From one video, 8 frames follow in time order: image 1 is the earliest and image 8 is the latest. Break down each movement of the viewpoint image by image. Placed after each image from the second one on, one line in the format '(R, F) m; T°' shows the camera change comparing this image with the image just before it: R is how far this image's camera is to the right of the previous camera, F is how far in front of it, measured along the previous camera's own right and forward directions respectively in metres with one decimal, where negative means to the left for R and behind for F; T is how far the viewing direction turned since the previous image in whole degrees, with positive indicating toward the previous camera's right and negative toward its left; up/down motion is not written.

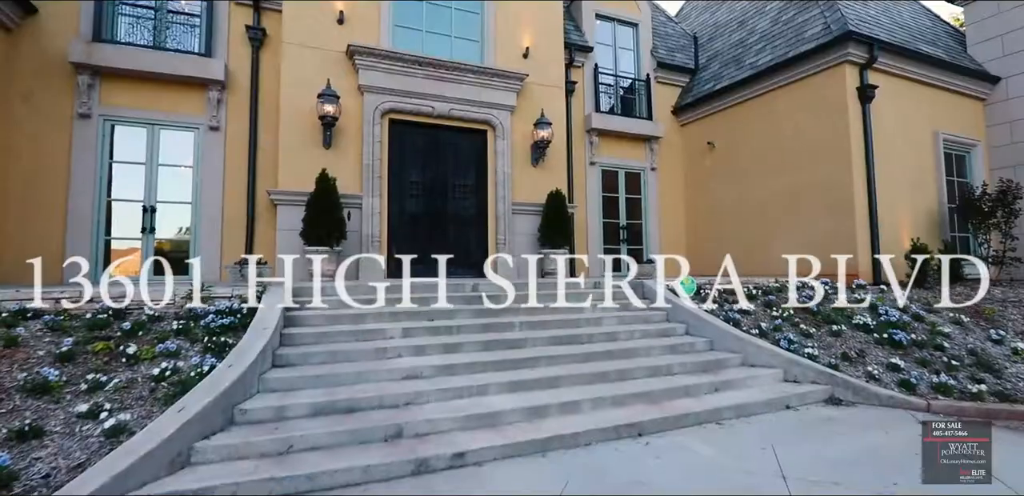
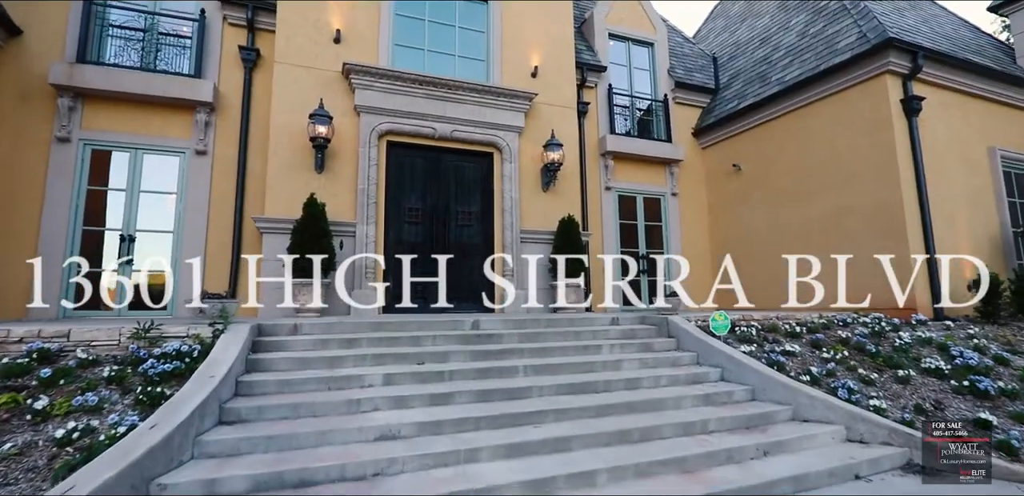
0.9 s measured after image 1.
(+0.1, +0.7) m; -2°
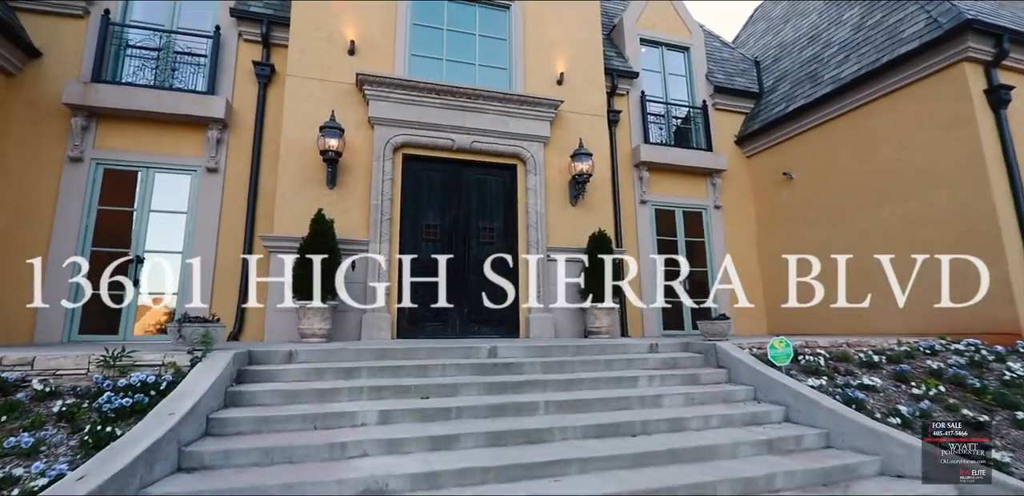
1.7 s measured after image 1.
(+0.1, +0.6) m; -4°
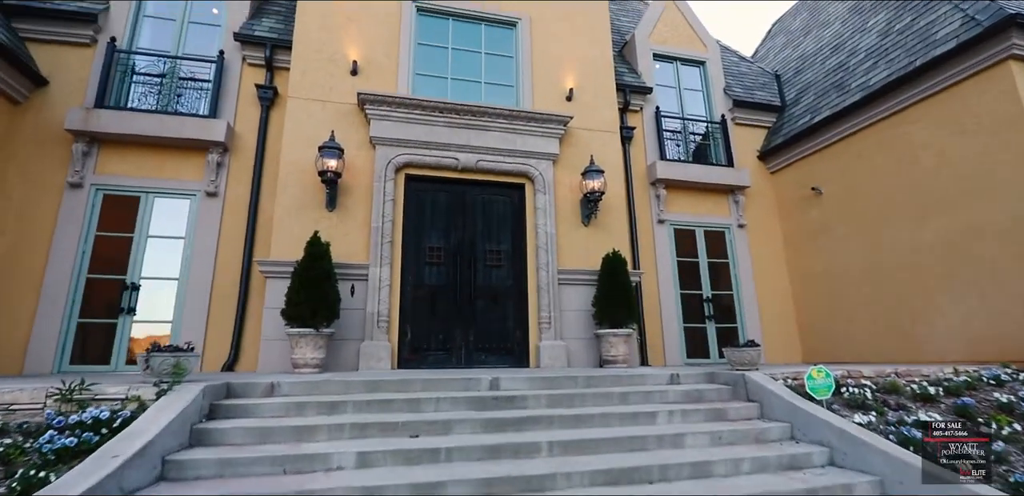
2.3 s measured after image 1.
(+0.2, +0.4) m; -3°
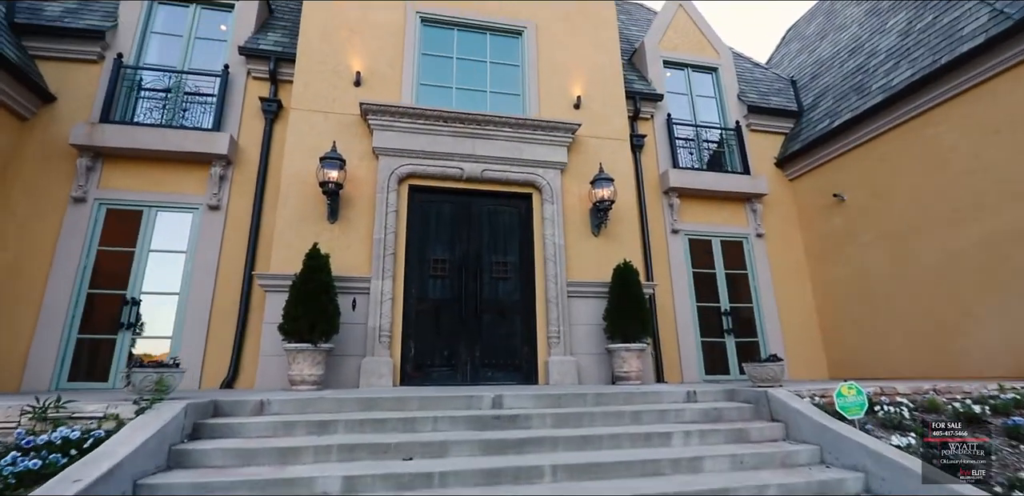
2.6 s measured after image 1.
(+0.1, +0.2) m; -2°
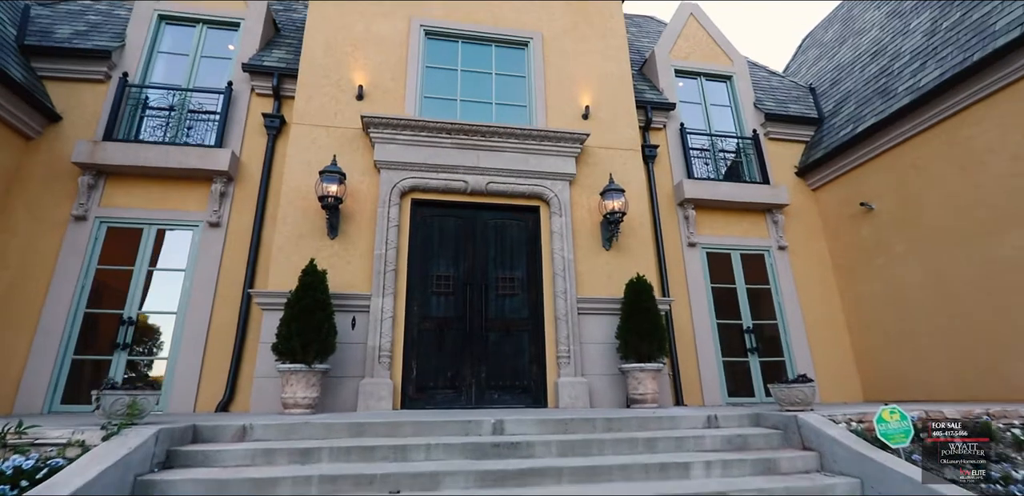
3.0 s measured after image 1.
(+0.1, +0.3) m; -2°
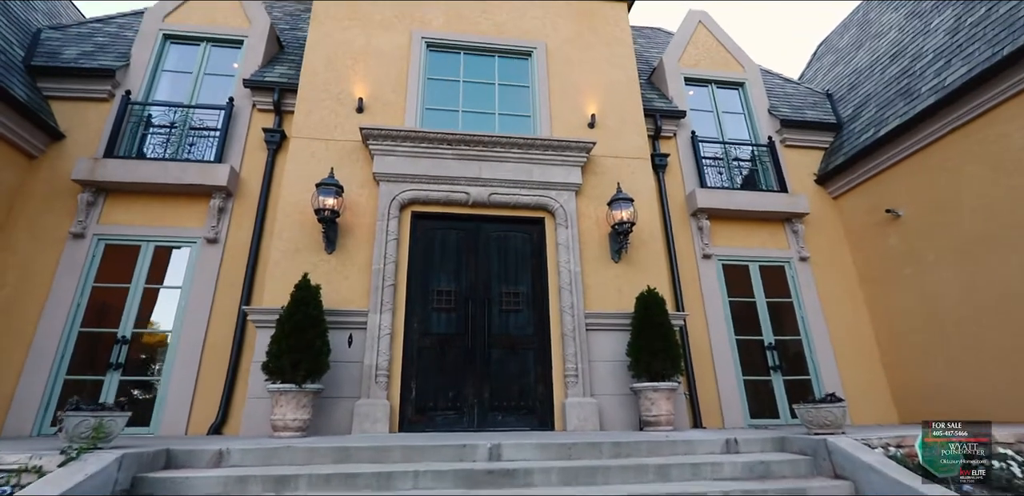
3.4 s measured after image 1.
(+0.1, +0.3) m; -2°
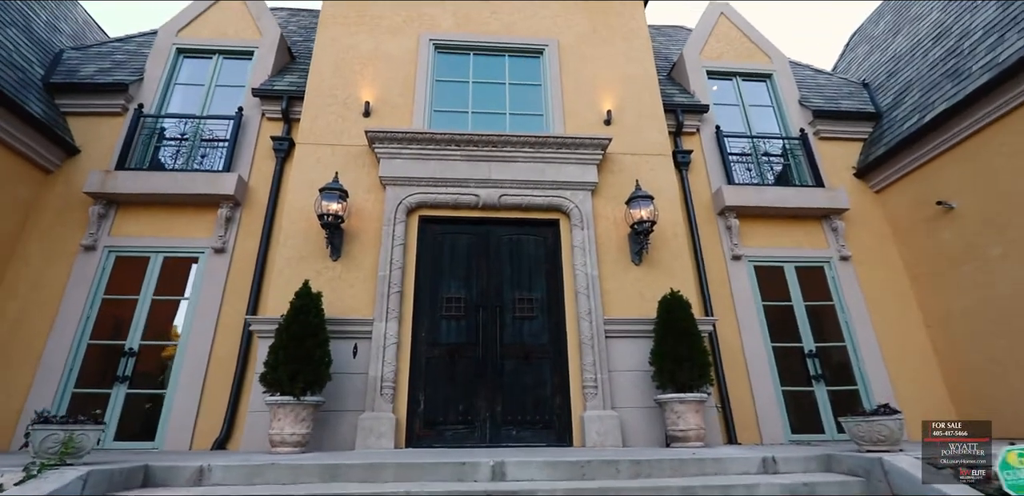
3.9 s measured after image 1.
(+0.2, +0.3) m; -3°
